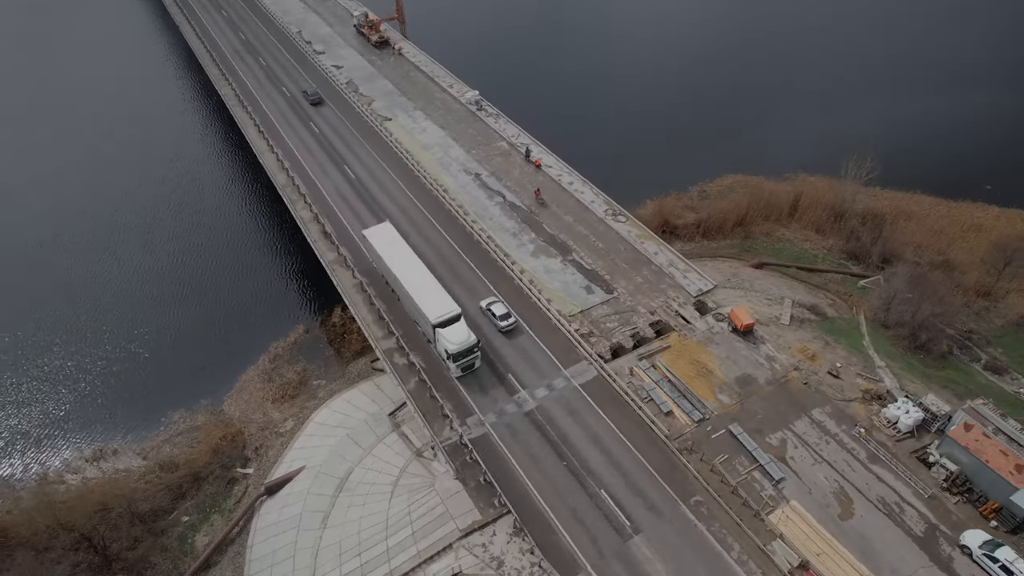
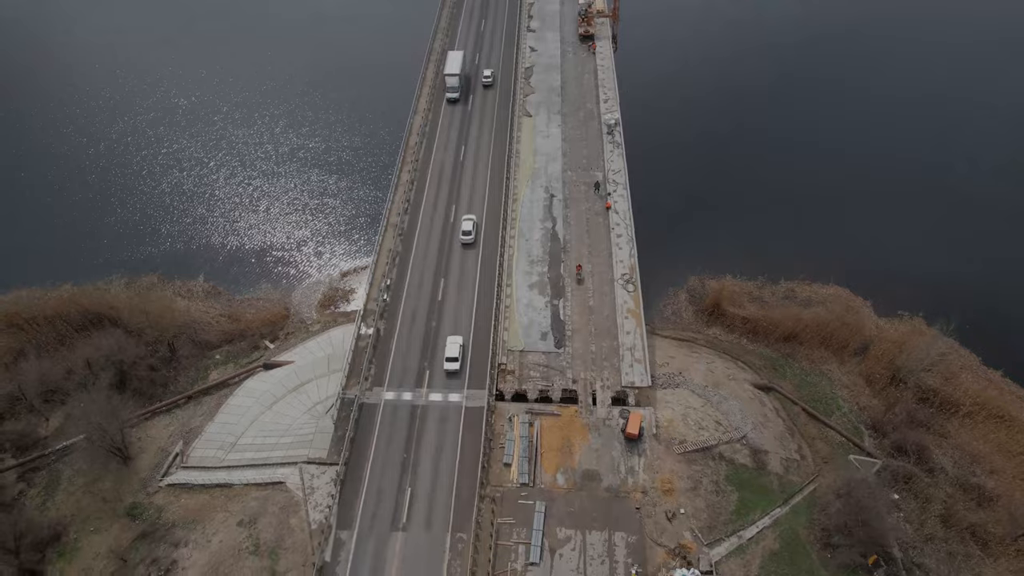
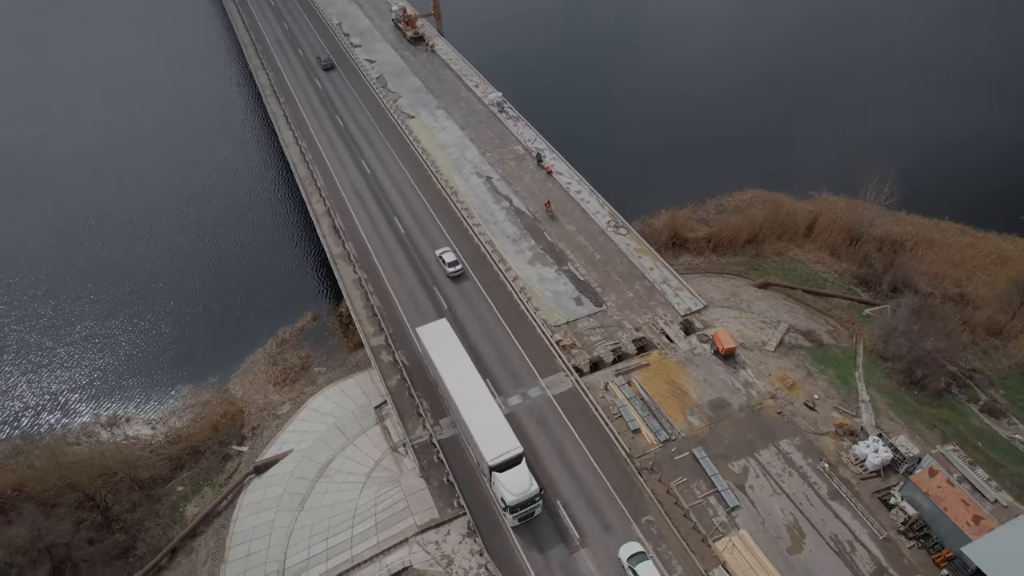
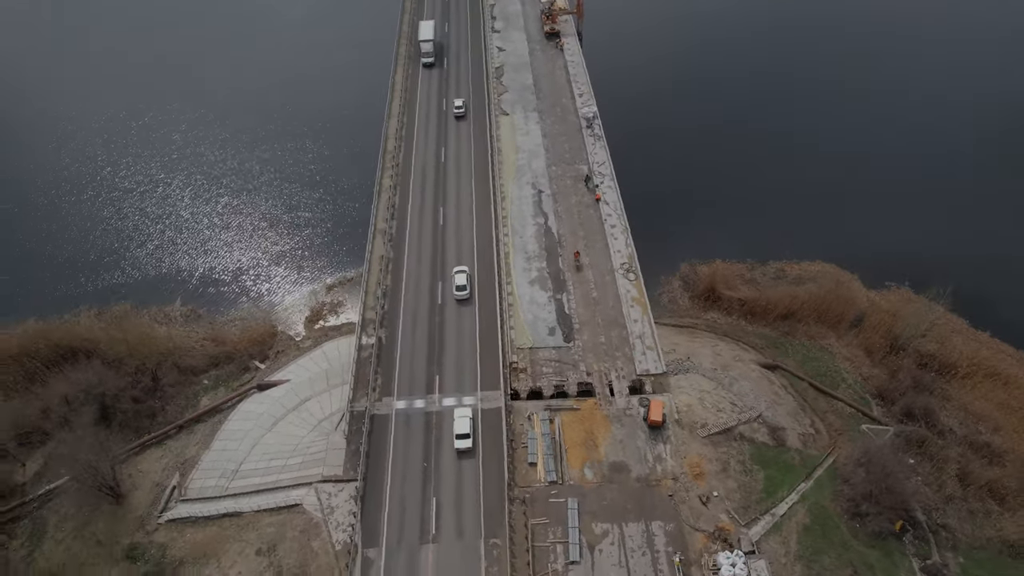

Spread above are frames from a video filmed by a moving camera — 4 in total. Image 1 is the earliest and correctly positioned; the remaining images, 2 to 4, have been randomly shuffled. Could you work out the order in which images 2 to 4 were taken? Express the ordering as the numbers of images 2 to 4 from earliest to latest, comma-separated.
3, 4, 2
